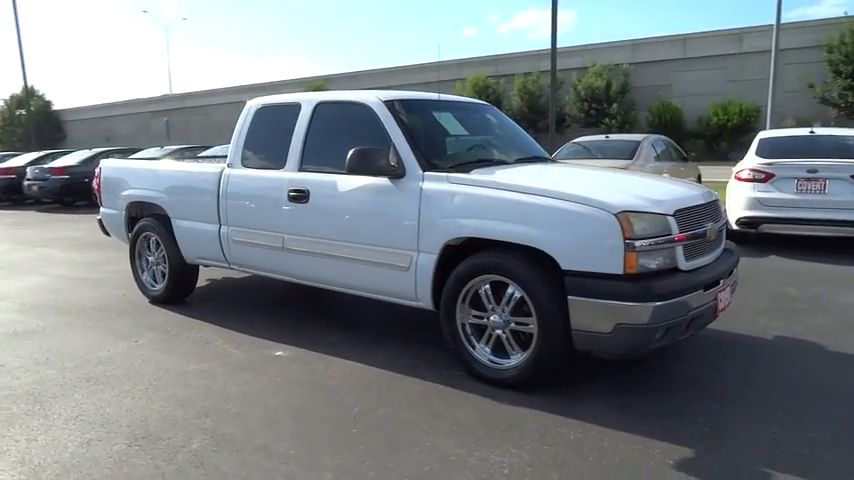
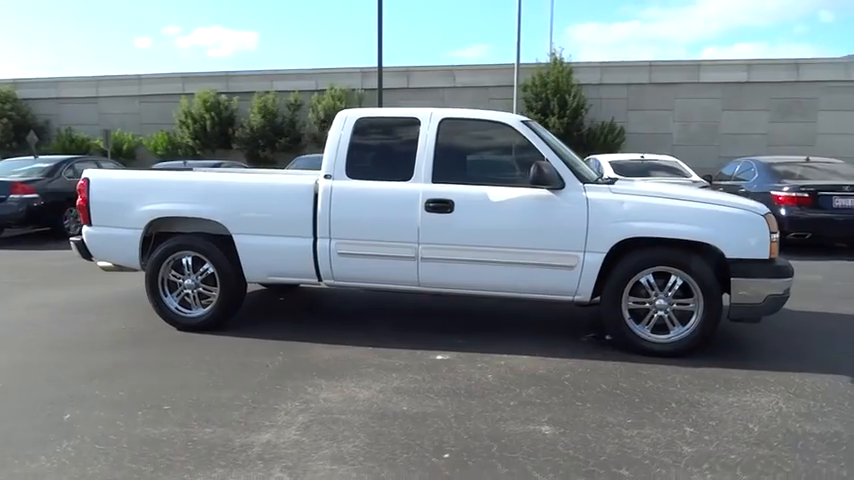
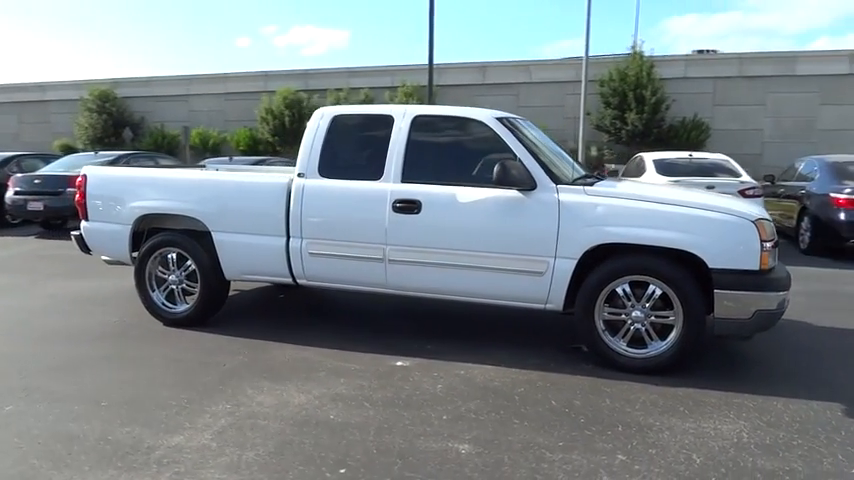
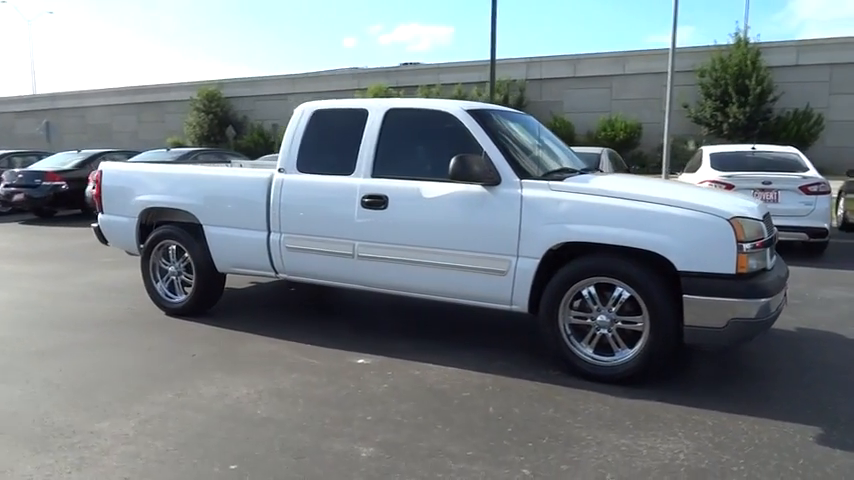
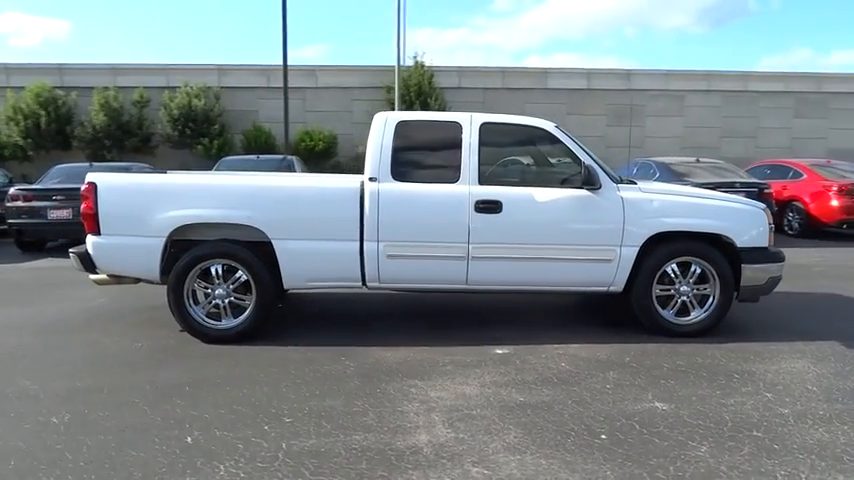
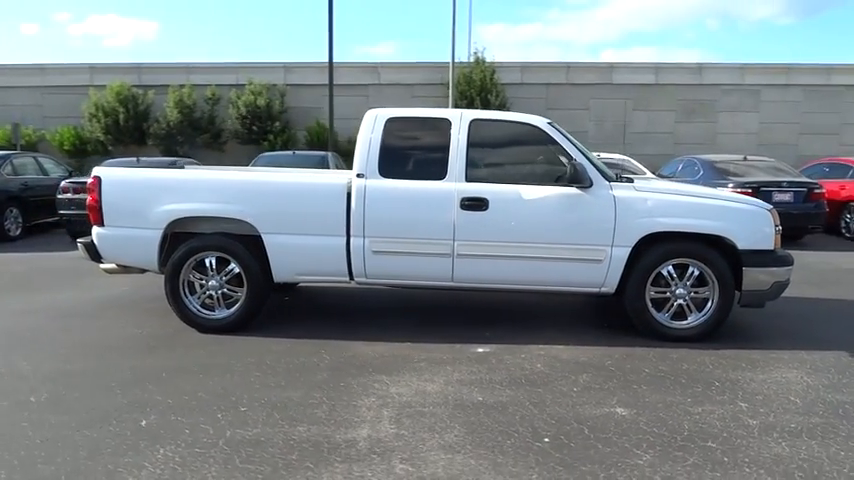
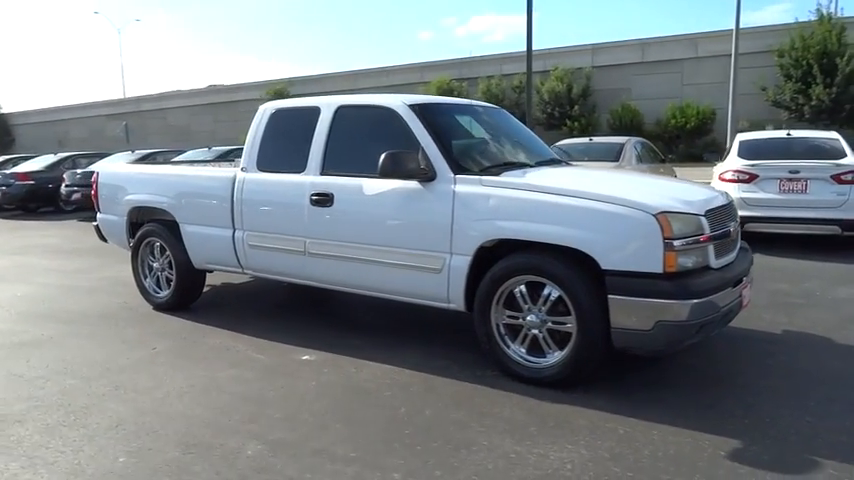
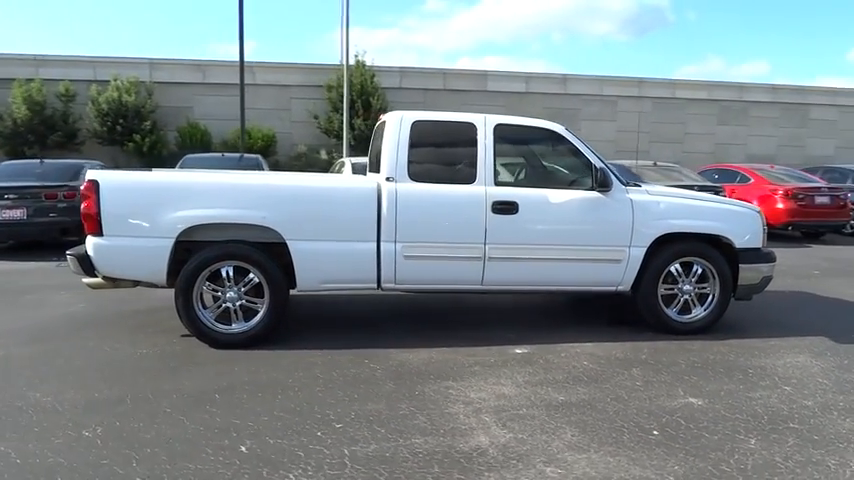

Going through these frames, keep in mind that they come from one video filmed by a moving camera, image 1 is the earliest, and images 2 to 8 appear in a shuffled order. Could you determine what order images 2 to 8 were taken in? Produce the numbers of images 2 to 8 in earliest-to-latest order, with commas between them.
7, 4, 3, 2, 6, 5, 8
